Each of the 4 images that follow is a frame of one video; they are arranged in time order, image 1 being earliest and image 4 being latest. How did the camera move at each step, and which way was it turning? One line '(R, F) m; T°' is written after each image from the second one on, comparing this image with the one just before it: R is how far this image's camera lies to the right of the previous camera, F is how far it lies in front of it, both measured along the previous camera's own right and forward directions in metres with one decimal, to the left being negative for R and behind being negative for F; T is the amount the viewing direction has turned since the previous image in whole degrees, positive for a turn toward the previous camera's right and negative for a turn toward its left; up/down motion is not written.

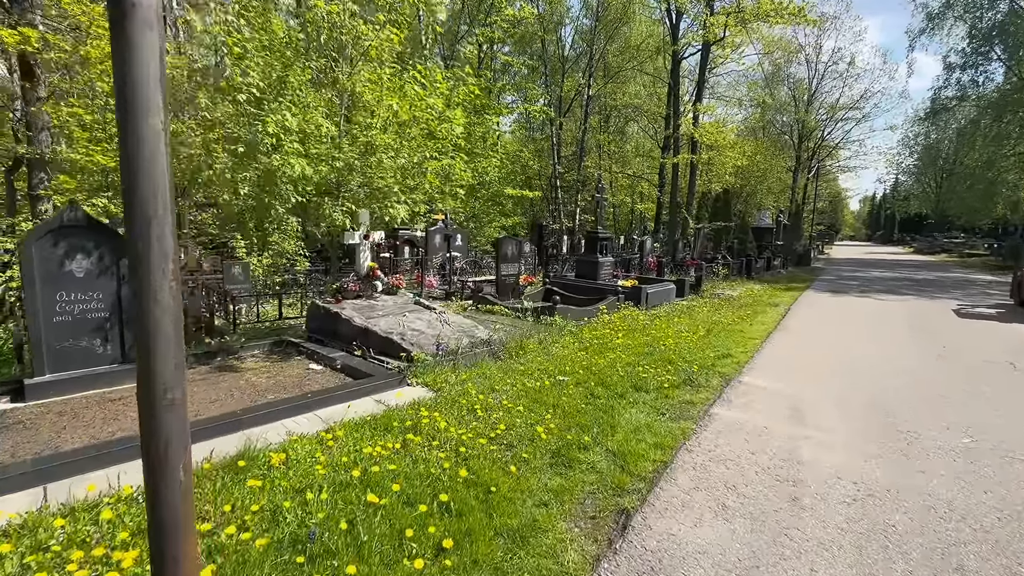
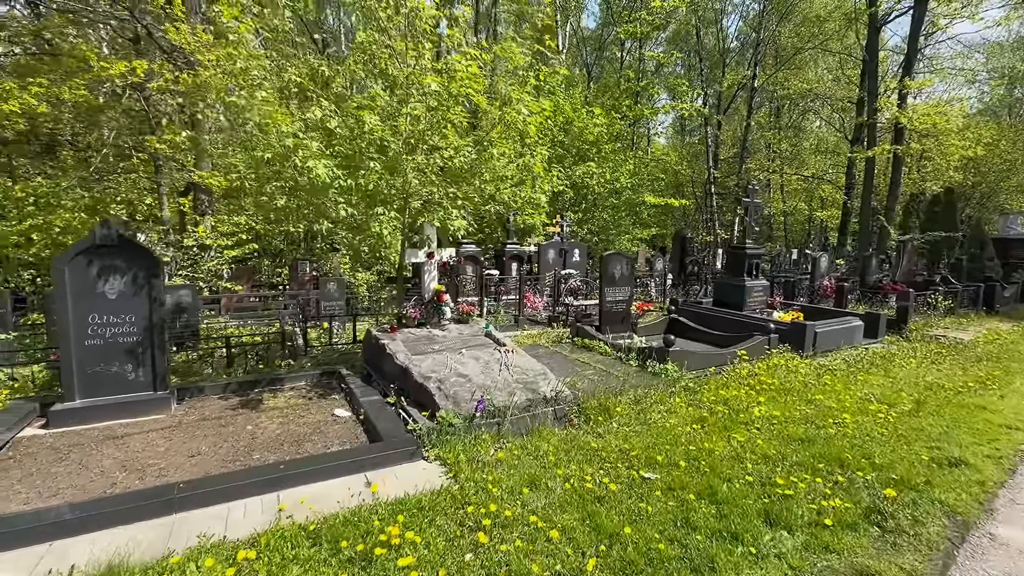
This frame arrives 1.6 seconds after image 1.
(+0.7, +1.7) m; -18°
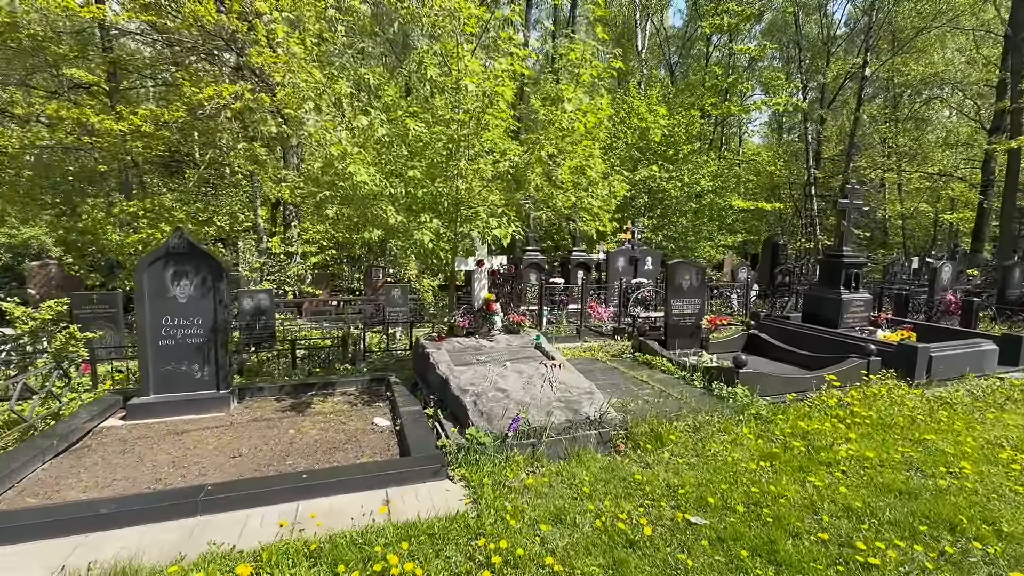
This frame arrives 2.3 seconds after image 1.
(+0.3, +0.3) m; -10°
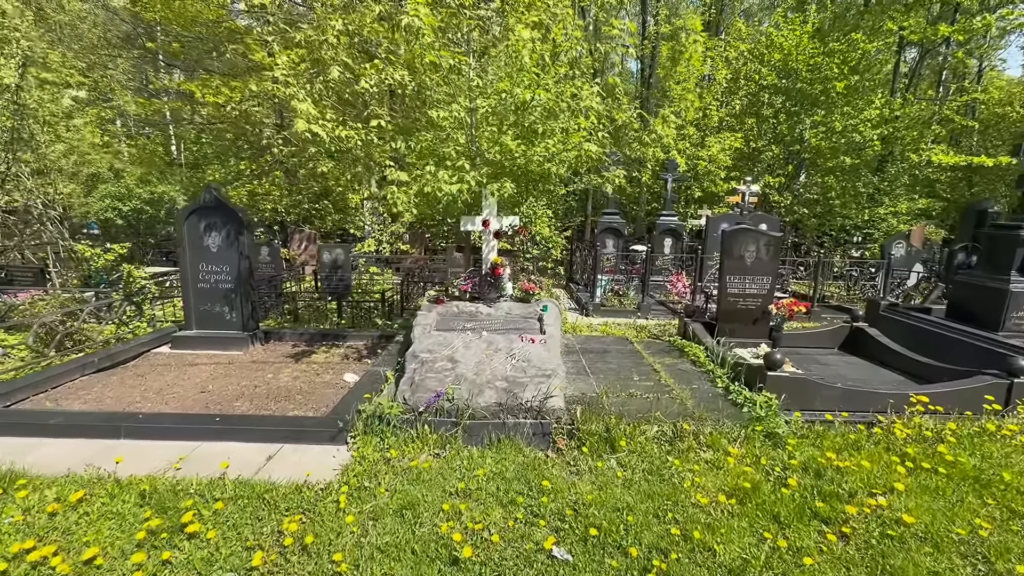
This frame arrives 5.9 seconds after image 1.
(+1.6, +0.8) m; -19°
